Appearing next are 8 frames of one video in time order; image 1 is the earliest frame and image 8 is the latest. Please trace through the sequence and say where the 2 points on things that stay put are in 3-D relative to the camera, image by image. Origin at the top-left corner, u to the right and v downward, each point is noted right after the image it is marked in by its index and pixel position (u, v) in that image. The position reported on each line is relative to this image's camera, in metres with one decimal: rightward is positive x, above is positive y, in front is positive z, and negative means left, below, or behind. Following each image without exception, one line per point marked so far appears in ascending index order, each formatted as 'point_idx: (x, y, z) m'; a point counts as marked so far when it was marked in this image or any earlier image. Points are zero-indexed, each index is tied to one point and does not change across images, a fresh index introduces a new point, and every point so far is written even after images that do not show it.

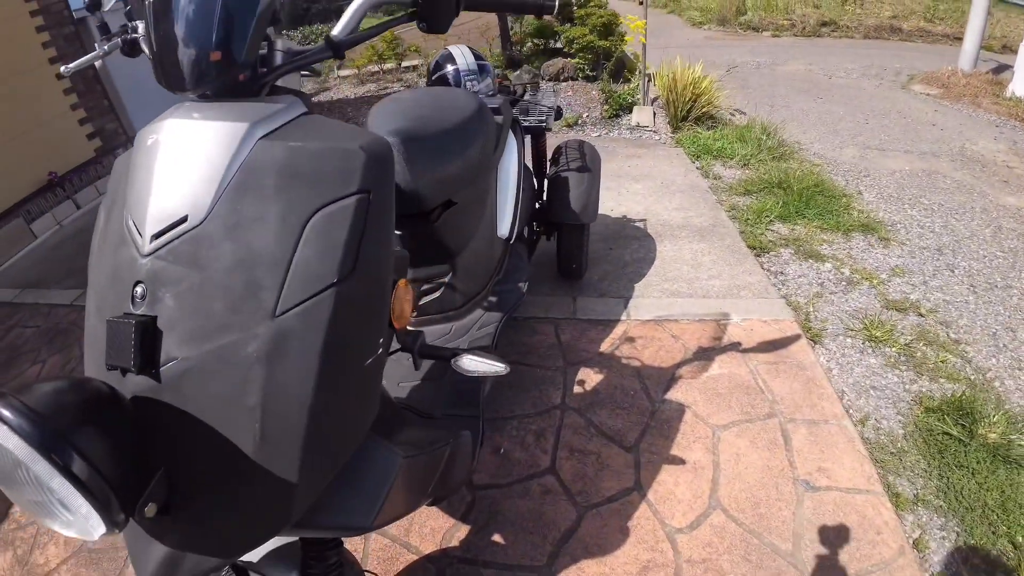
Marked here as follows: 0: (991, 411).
0: (+2.0, -0.5, +2.1) m
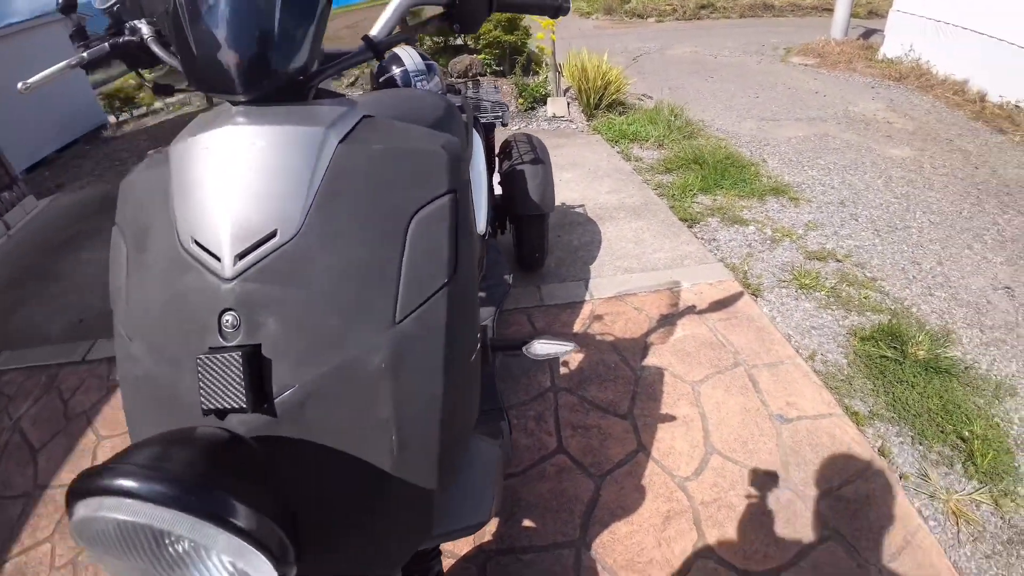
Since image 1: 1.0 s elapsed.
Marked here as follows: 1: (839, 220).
0: (+2.0, -0.2, +2.5) m
1: (+2.2, +0.5, +3.4) m
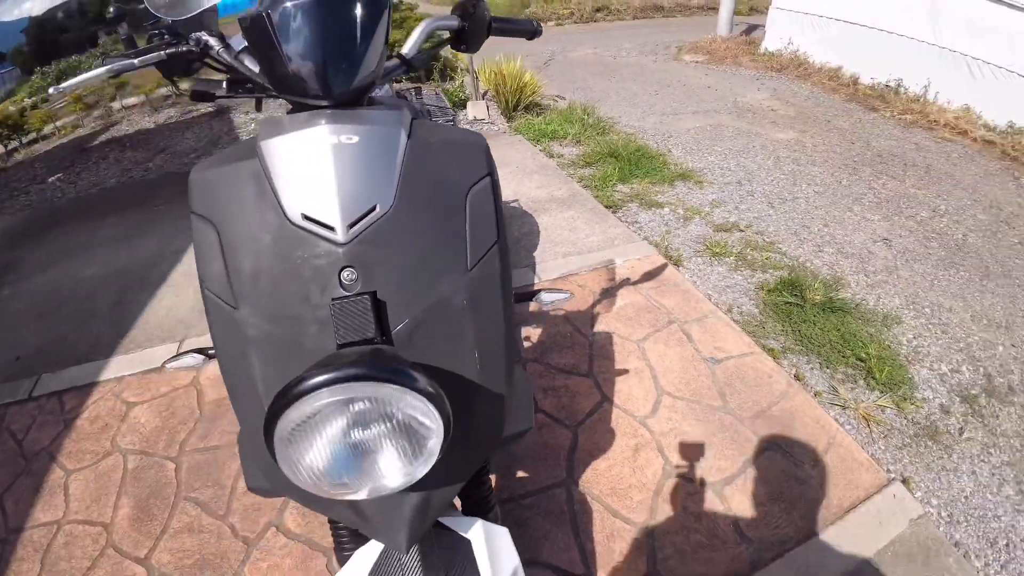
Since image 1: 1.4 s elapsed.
0: (+1.7, 0.0, +3.0) m
1: (+1.7, +0.7, +4.0) m
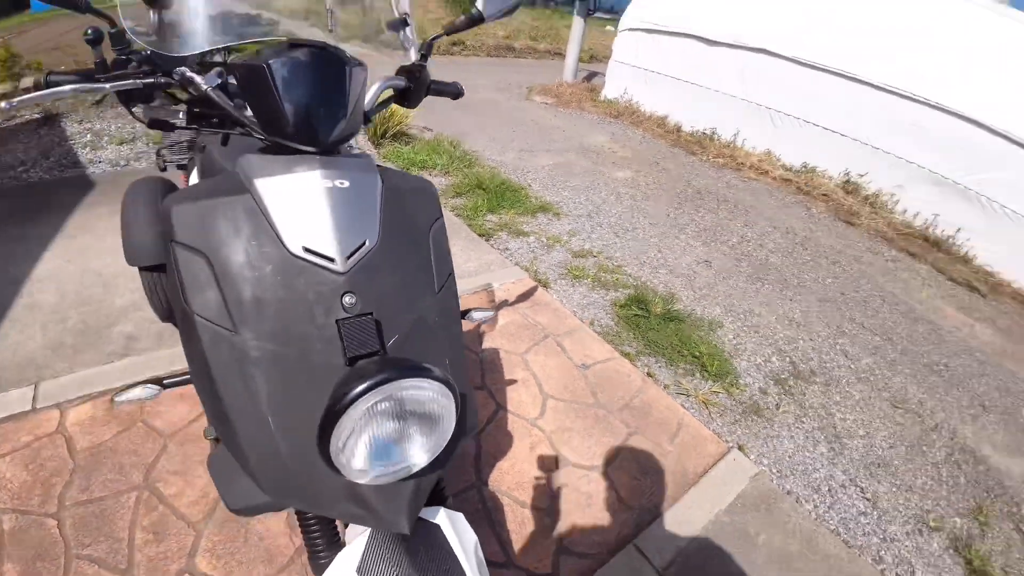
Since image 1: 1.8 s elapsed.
0: (+1.0, -0.1, +3.6) m
1: (+0.7, +0.5, +4.6) m
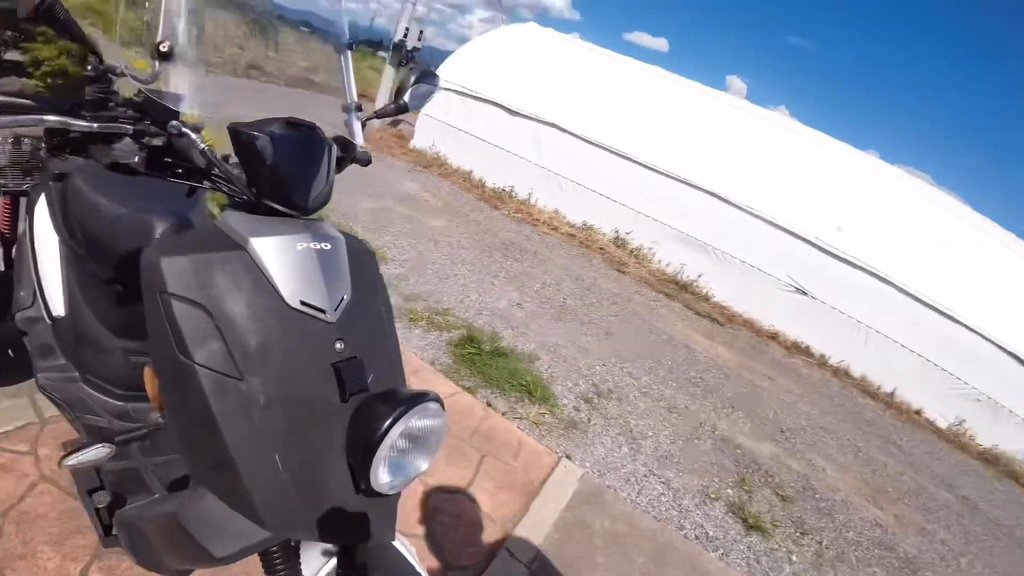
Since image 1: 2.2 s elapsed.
0: (-0.2, -0.4, +4.1) m
1: (-0.9, +0.2, +4.9) m
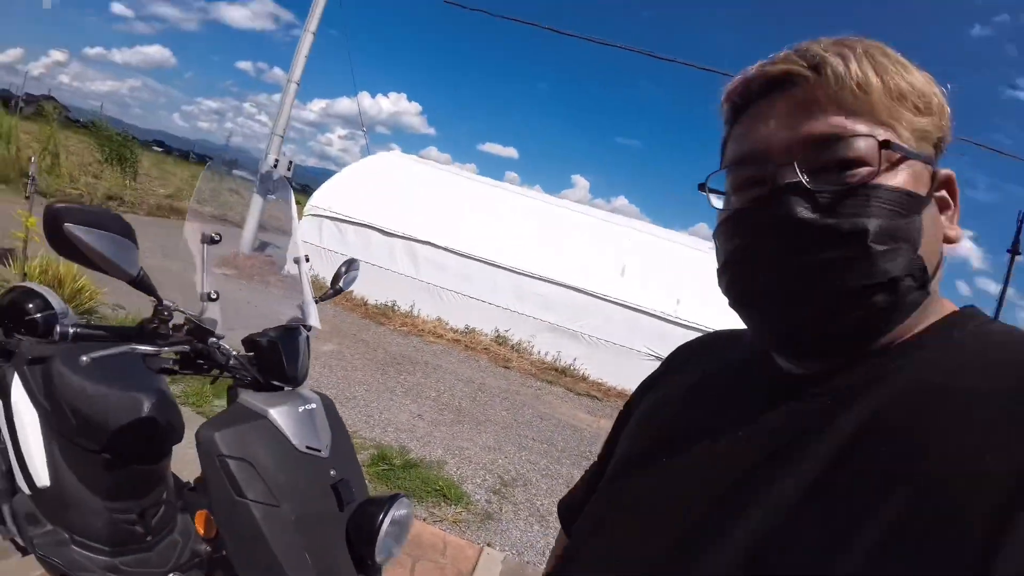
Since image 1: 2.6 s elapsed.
0: (-1.0, -1.4, +4.5) m
1: (-1.9, -1.1, +5.2) m
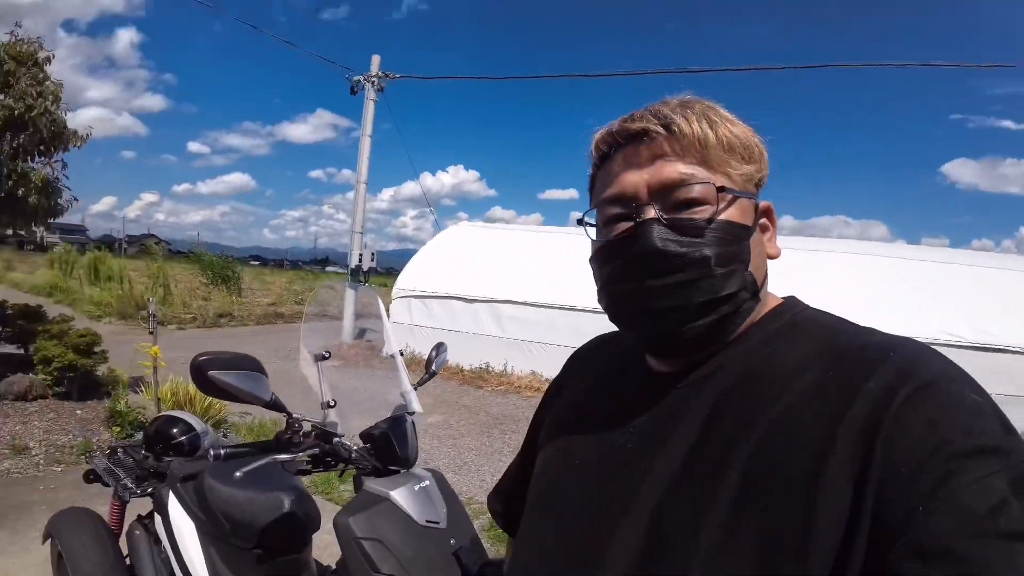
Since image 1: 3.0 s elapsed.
0: (0.0, -2.0, +4.6) m
1: (-0.8, -2.0, +5.5) m
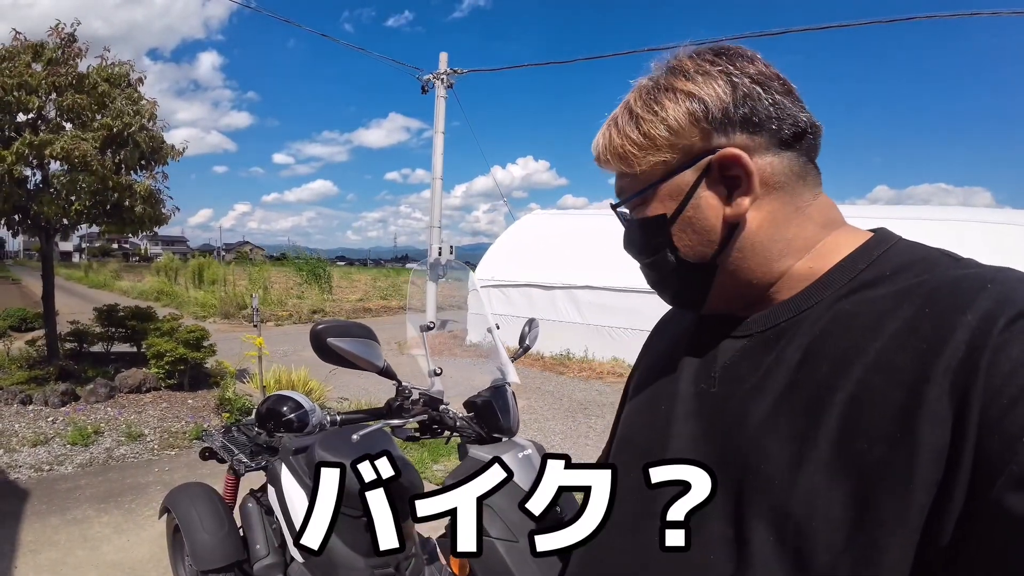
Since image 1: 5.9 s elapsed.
0: (+0.8, -1.8, +4.5) m
1: (+0.1, -1.8, +5.5) m
